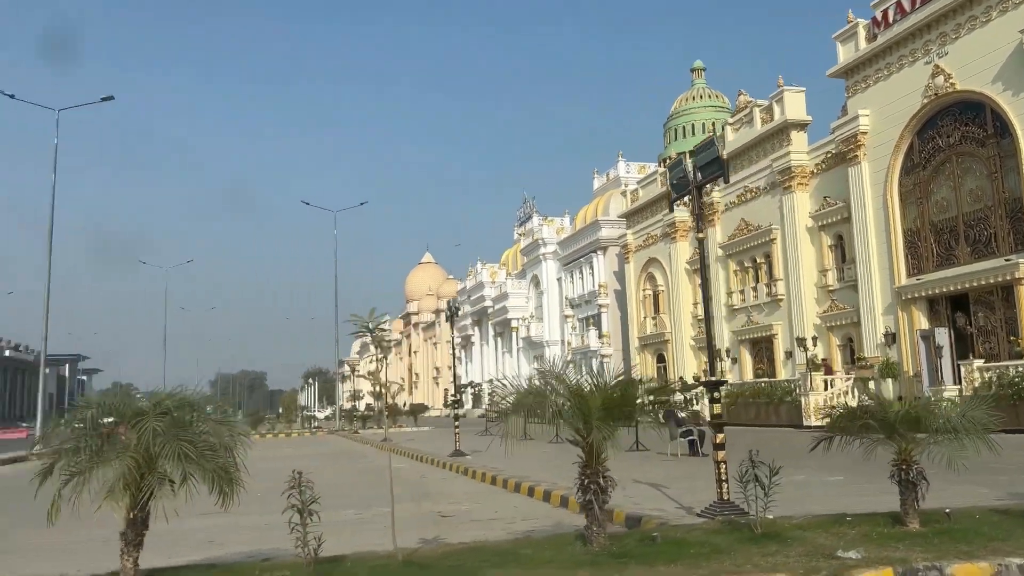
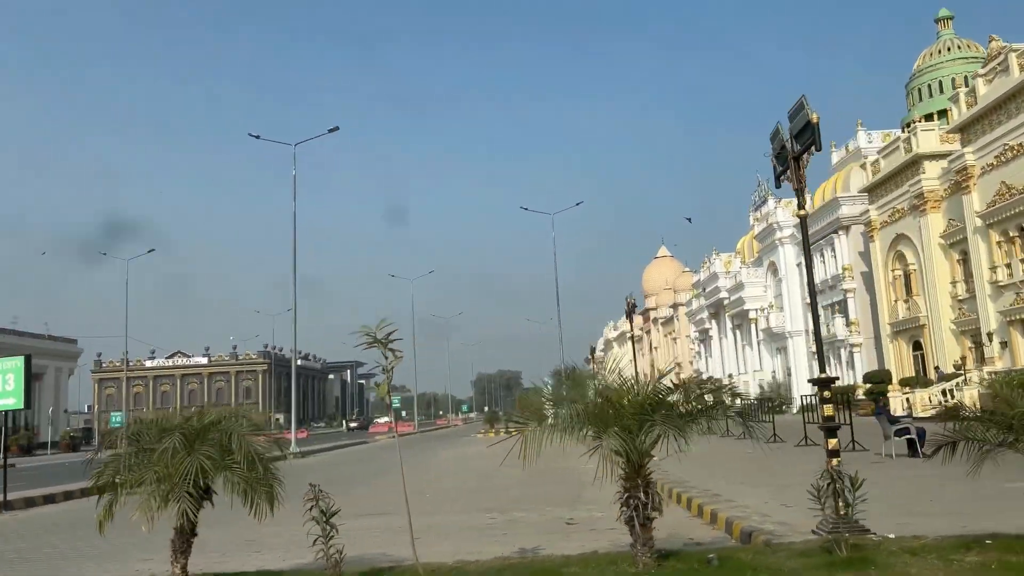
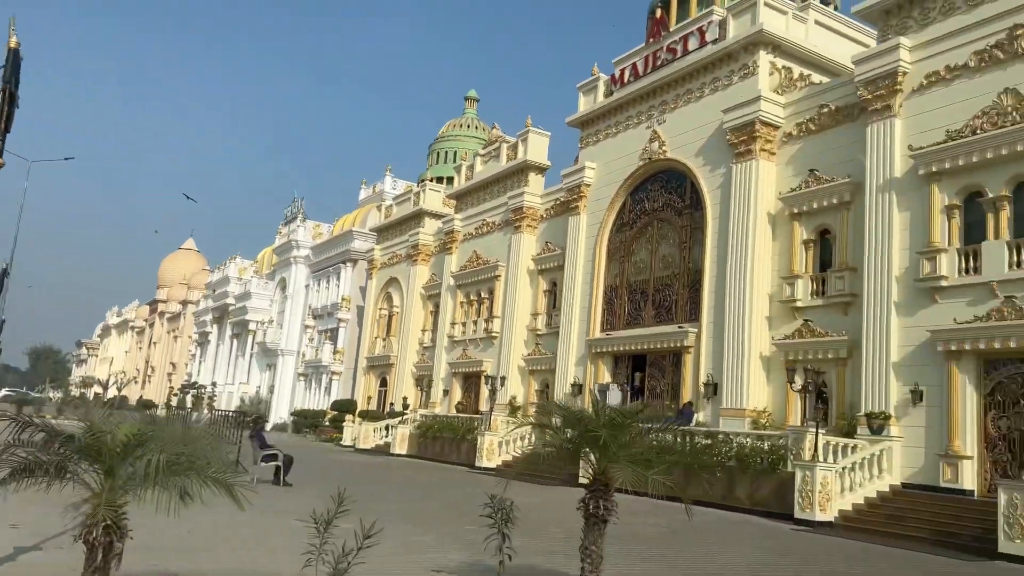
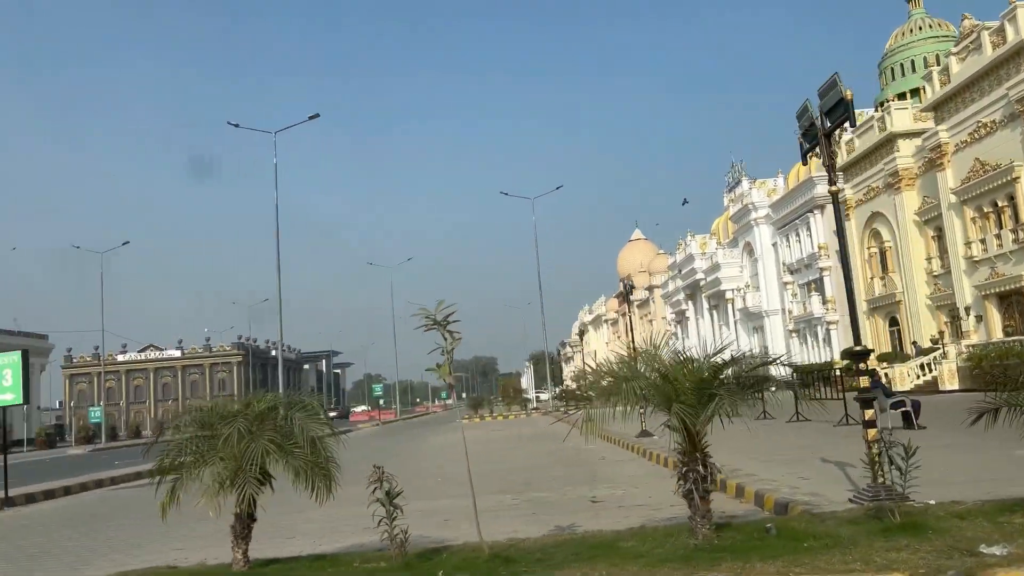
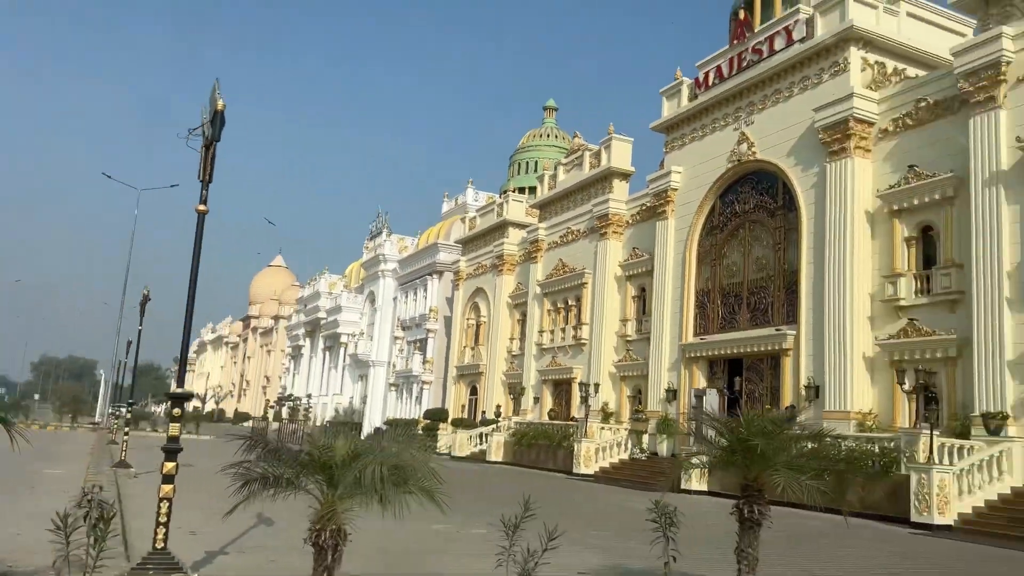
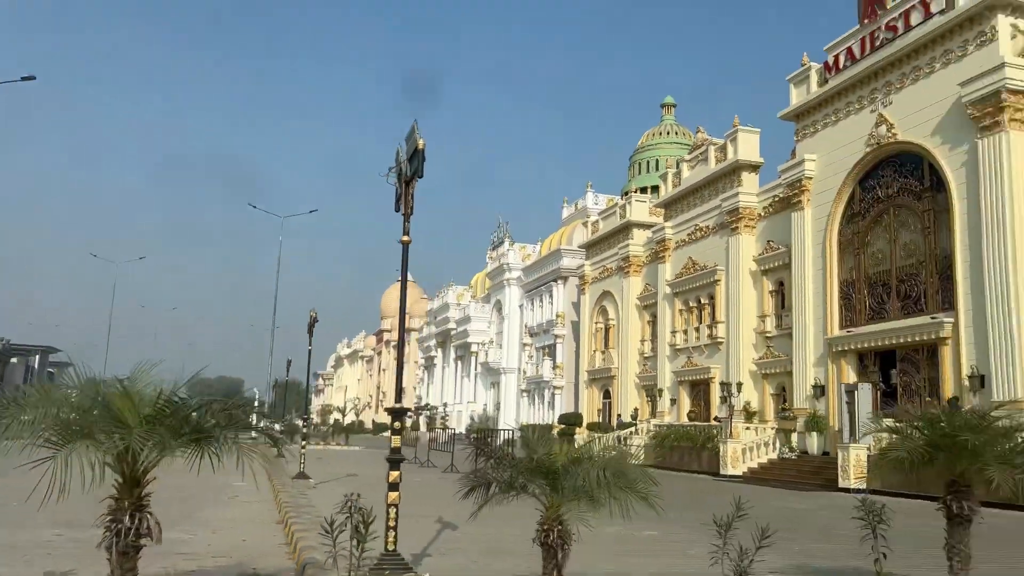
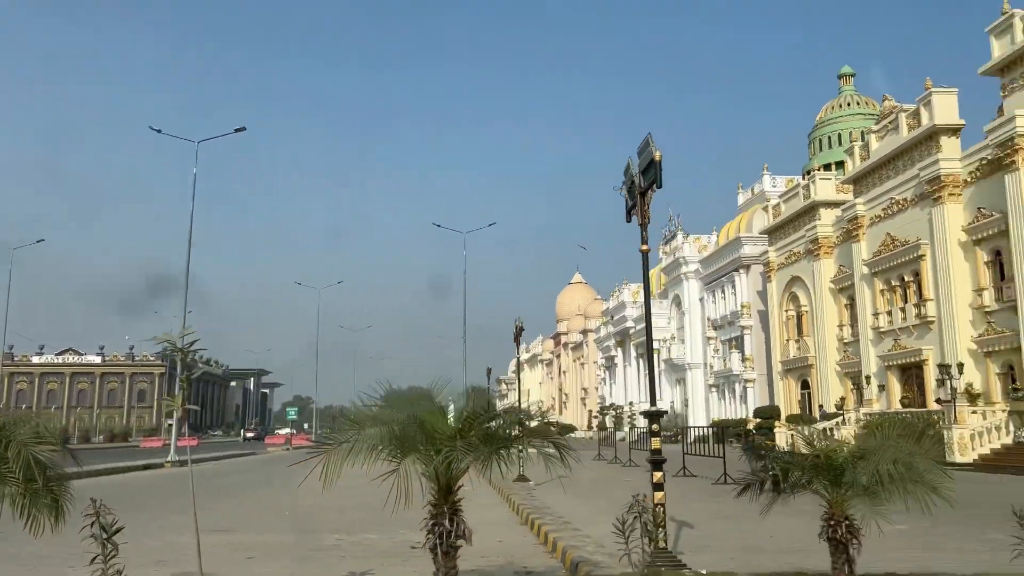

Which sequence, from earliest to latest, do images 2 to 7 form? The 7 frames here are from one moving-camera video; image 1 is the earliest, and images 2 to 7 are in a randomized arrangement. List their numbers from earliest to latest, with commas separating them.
4, 2, 7, 6, 5, 3
